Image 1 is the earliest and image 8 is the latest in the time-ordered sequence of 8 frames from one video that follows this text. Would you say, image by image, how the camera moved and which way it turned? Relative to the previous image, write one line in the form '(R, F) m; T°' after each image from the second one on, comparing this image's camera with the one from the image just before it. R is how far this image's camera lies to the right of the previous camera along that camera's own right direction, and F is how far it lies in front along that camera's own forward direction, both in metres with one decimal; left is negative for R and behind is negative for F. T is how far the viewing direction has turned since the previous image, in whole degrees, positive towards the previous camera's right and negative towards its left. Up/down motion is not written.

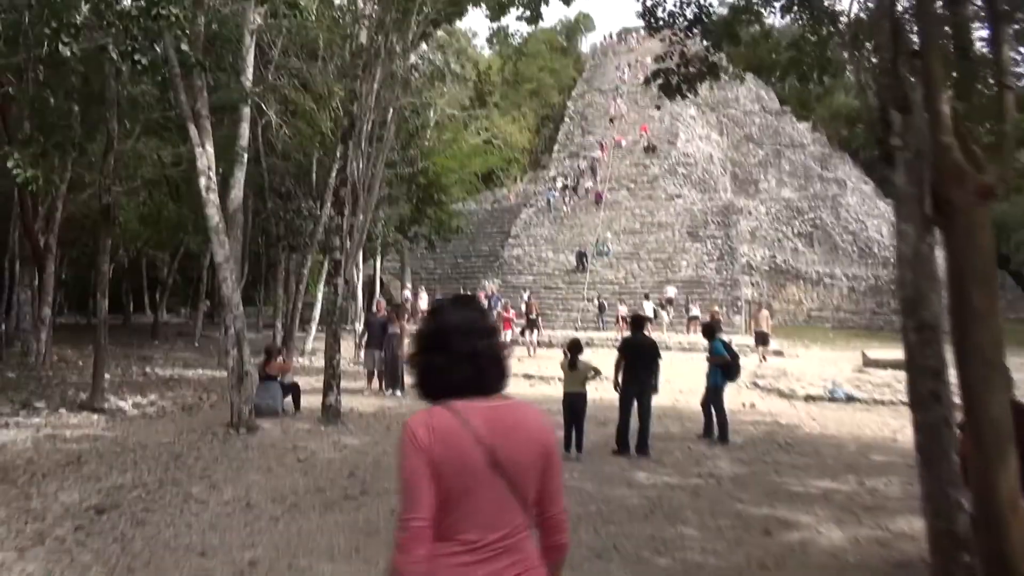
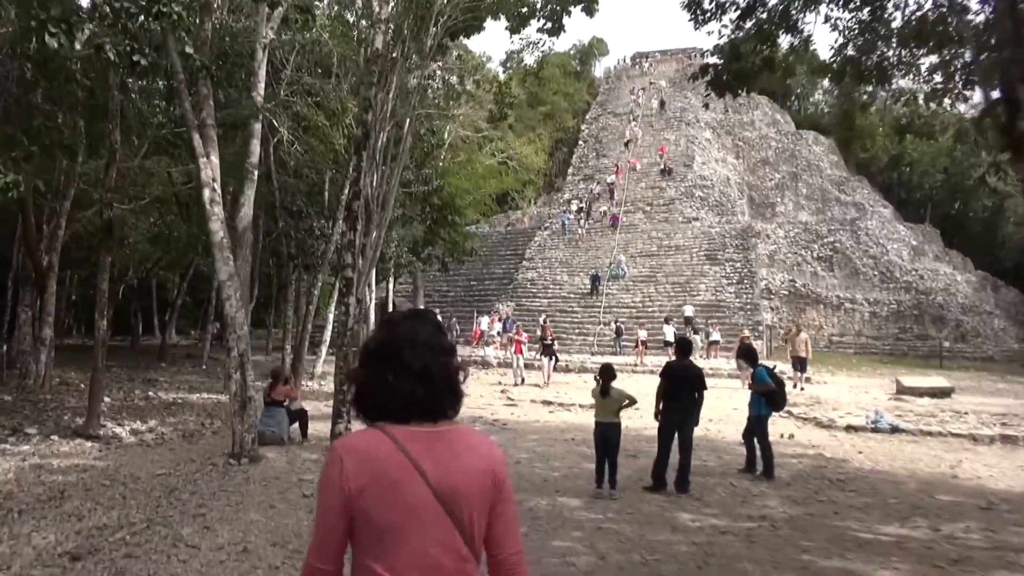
(-0.1, +0.6) m; -1°
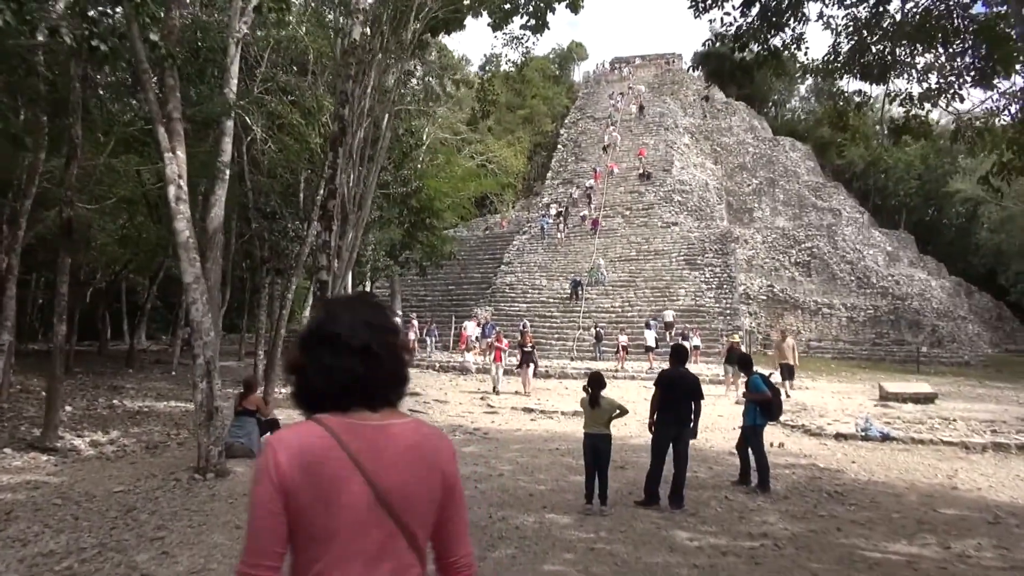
(-0.1, +0.4) m; +2°
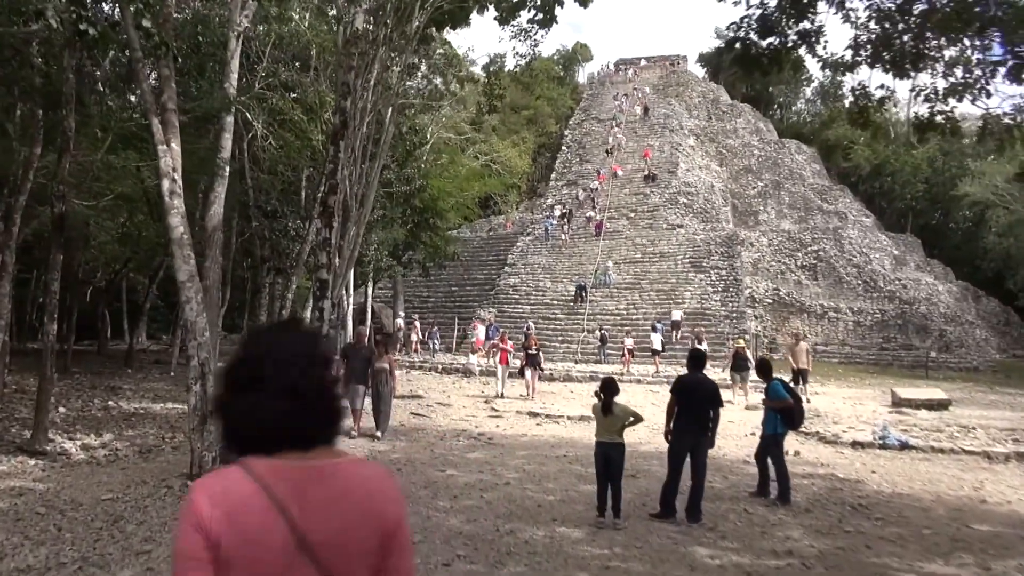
(-0.1, +0.3) m; 0°
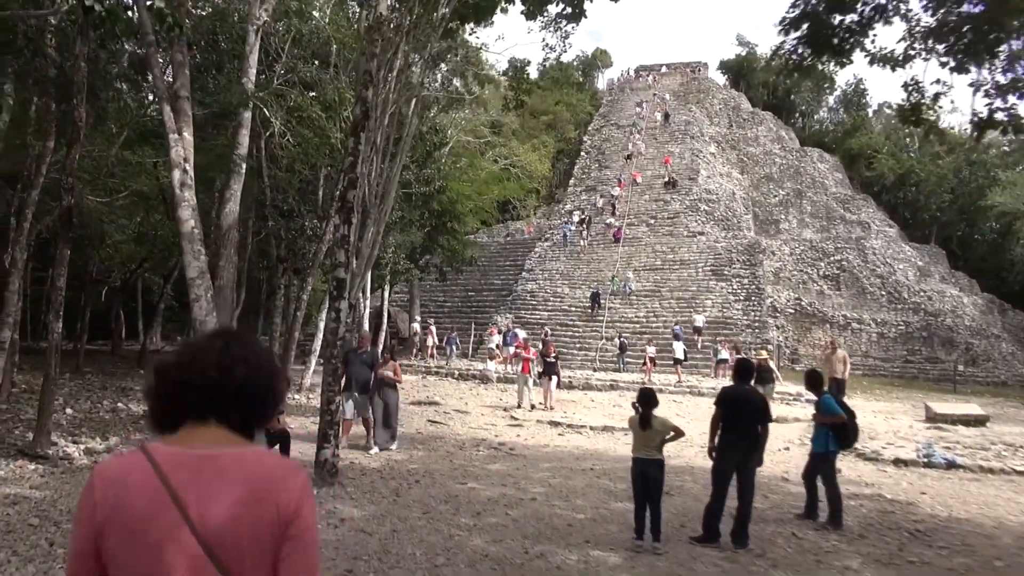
(-0.1, +0.4) m; -1°
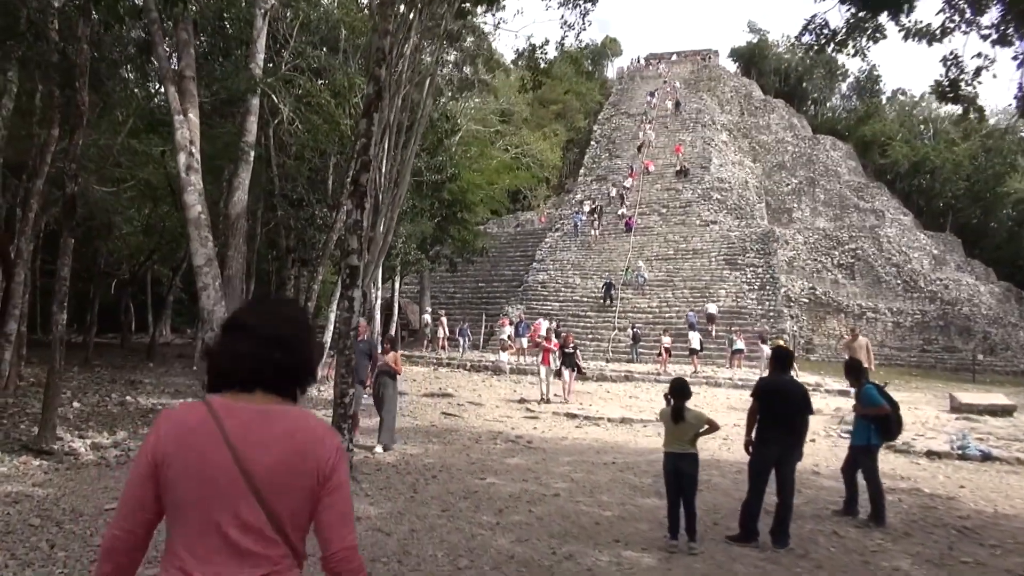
(-0.1, +0.3) m; -1°
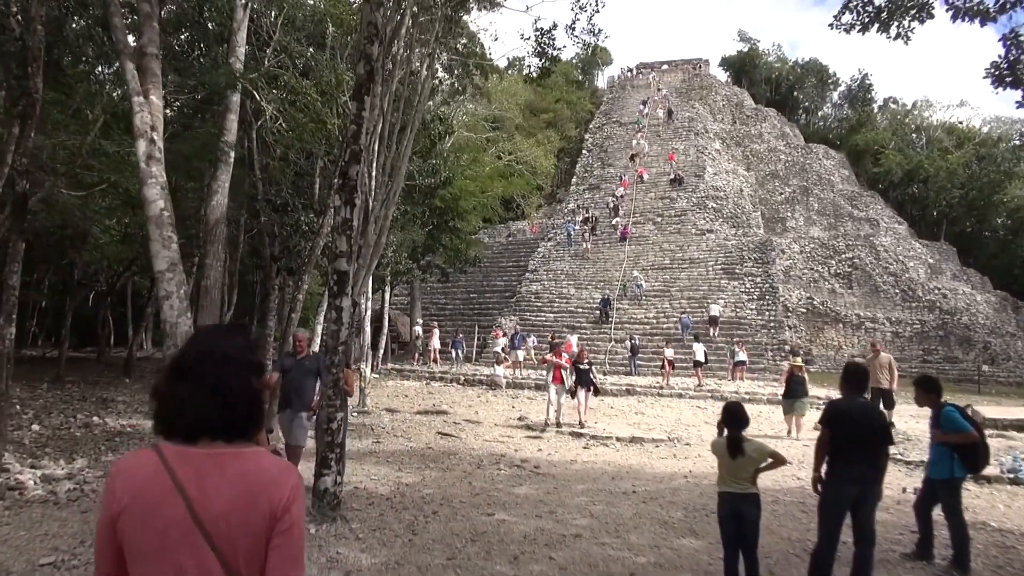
(-0.2, +0.8) m; +1°
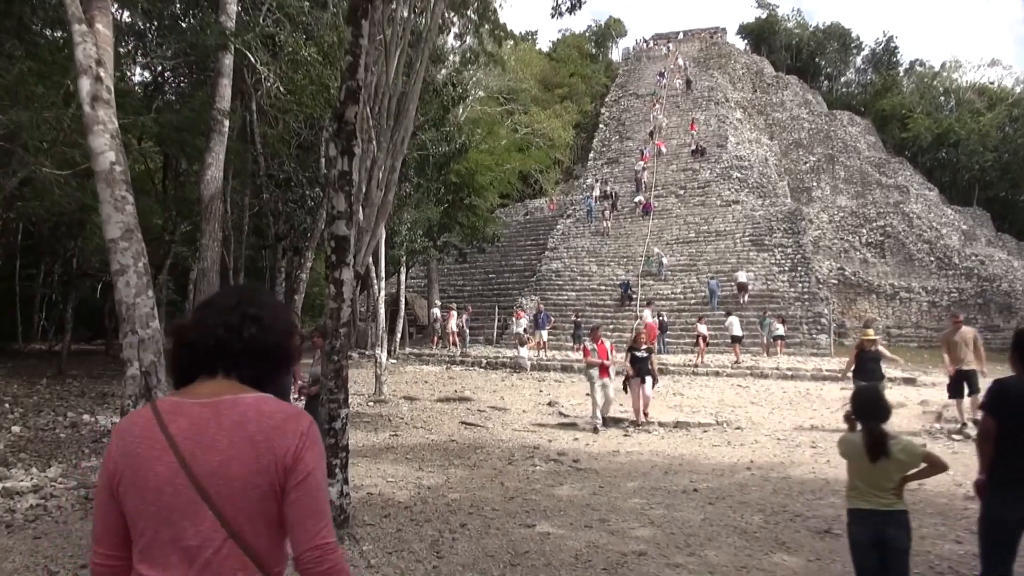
(-0.1, +1.1) m; -1°
